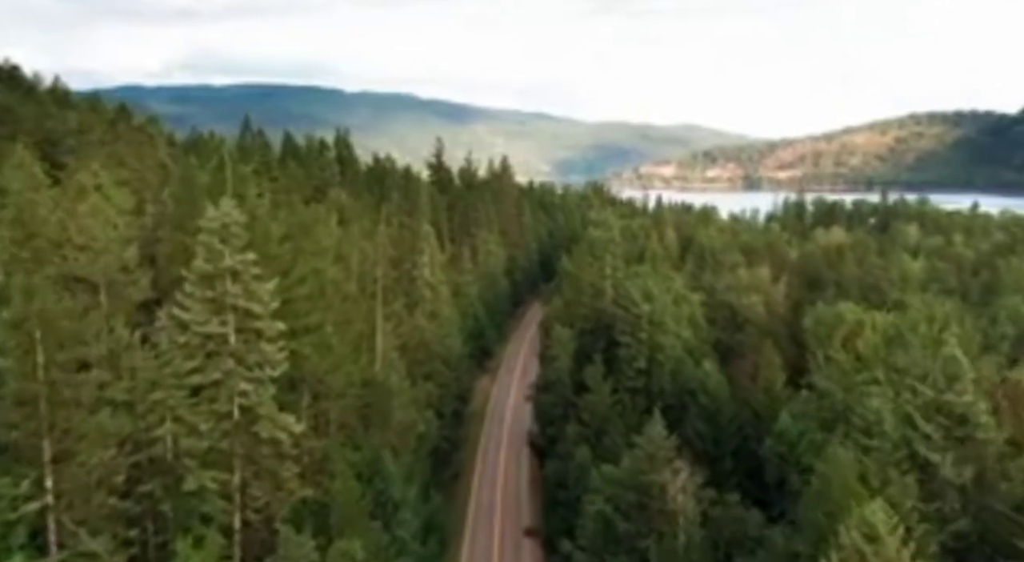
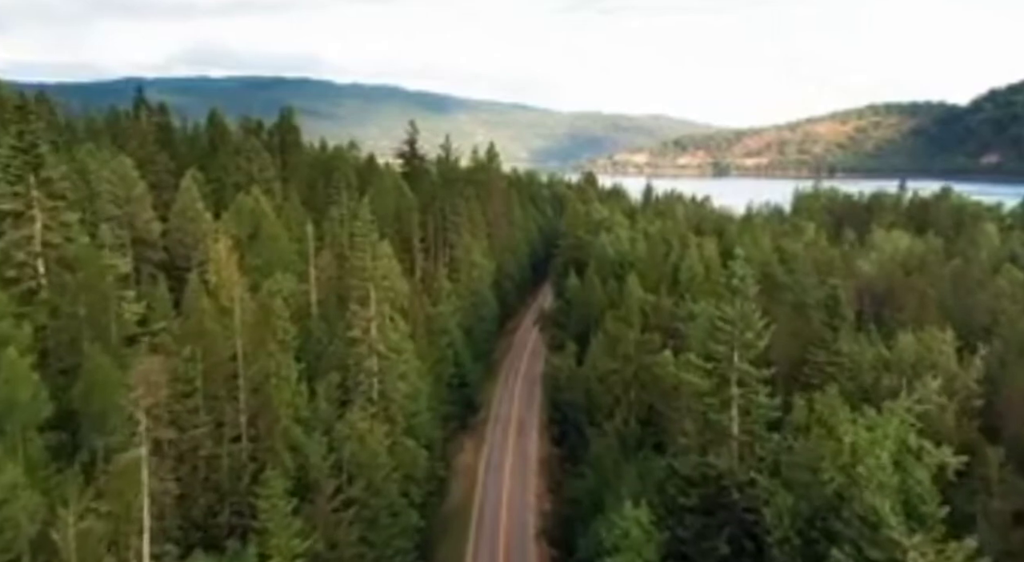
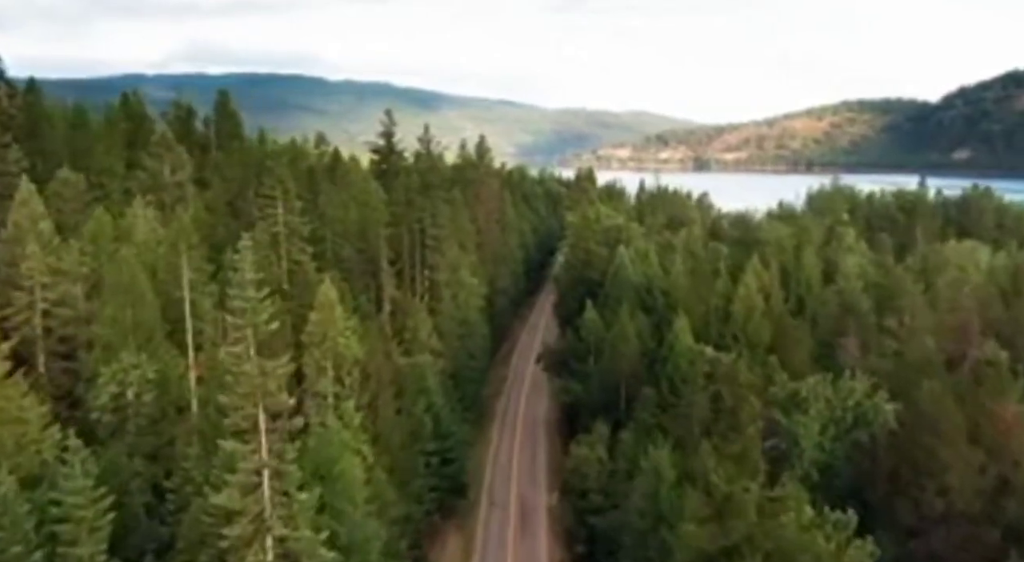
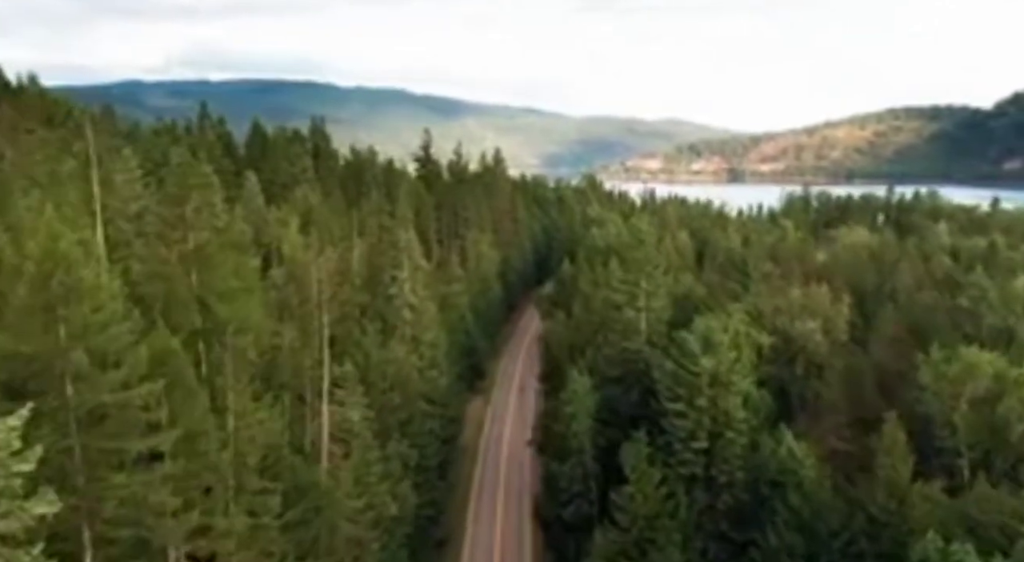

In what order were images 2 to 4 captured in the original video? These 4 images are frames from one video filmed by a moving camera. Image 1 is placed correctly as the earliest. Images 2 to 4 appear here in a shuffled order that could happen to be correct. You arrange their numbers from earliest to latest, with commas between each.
4, 2, 3
